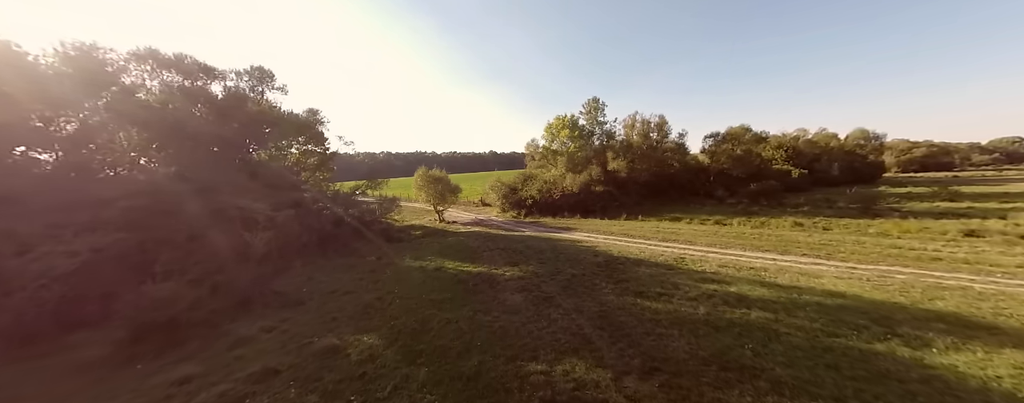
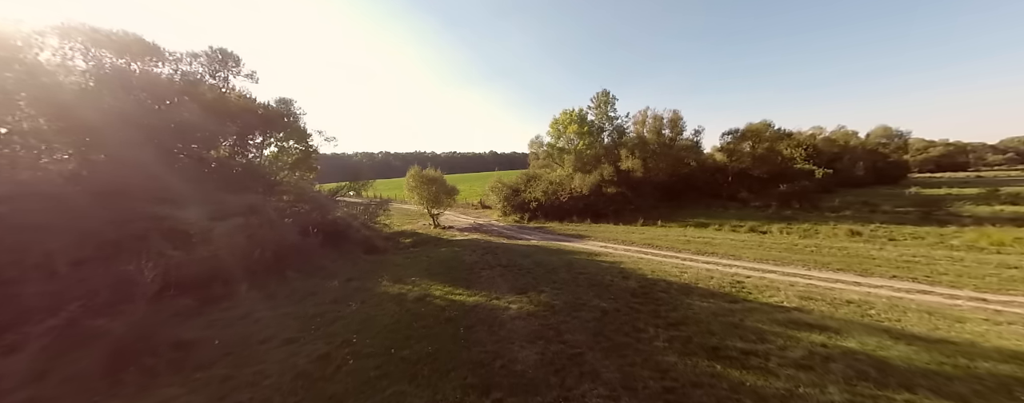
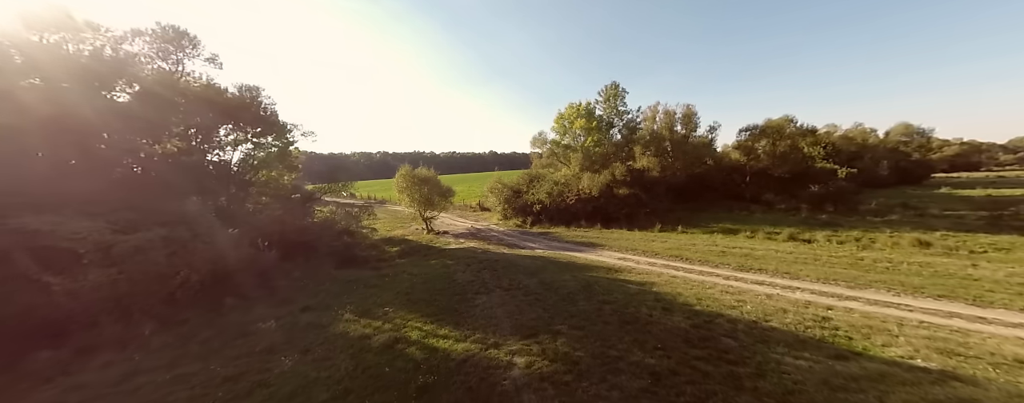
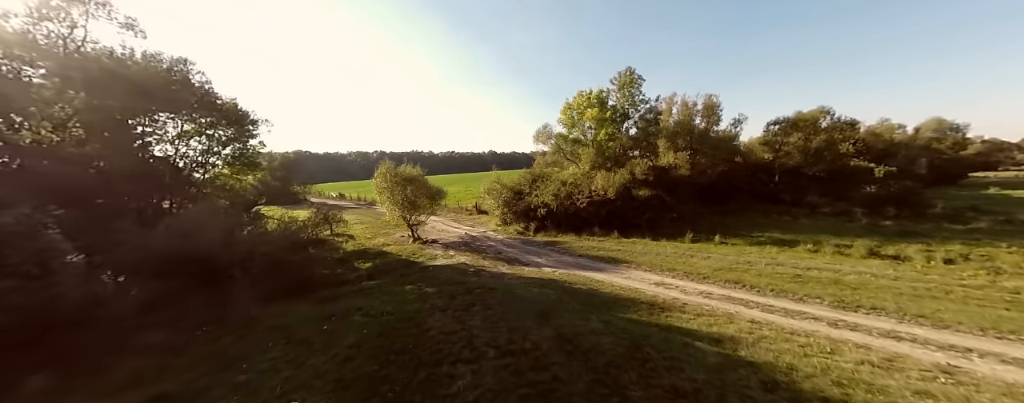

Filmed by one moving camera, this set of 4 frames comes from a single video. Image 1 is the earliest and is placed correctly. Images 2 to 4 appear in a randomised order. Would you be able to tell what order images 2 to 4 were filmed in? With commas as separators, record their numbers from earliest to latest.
2, 3, 4
